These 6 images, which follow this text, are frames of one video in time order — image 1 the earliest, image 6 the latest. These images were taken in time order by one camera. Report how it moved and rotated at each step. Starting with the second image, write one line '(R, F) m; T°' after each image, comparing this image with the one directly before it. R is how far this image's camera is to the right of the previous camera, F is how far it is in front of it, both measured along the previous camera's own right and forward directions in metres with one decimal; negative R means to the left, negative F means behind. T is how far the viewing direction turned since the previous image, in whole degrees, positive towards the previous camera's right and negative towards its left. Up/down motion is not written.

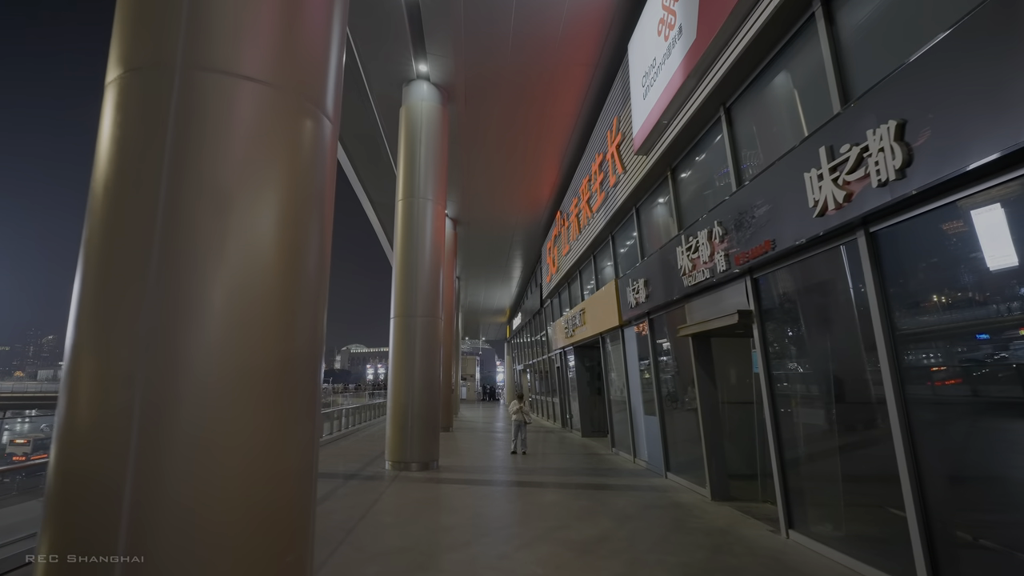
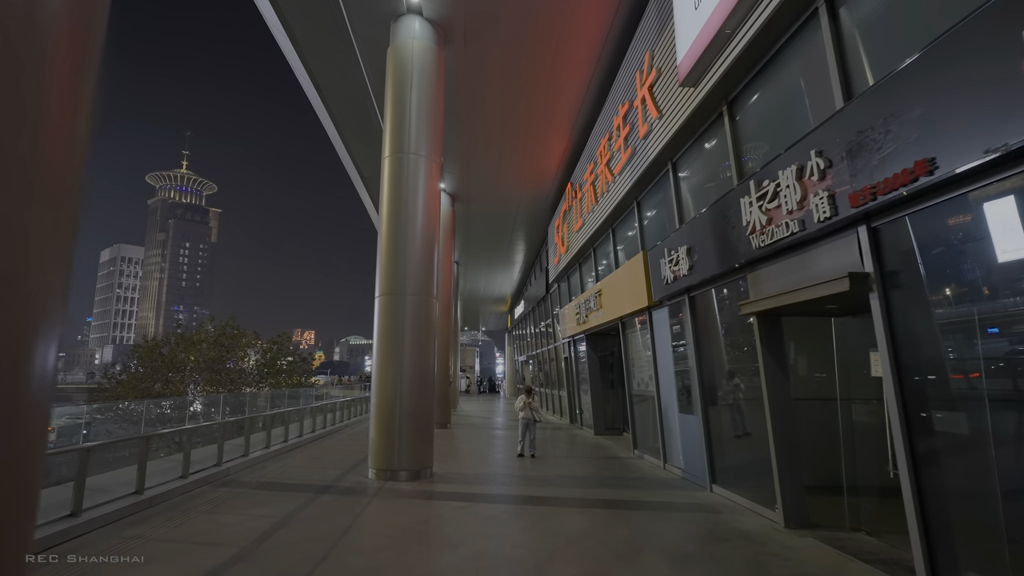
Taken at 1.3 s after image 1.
(-0.1, +1.3) m; 0°
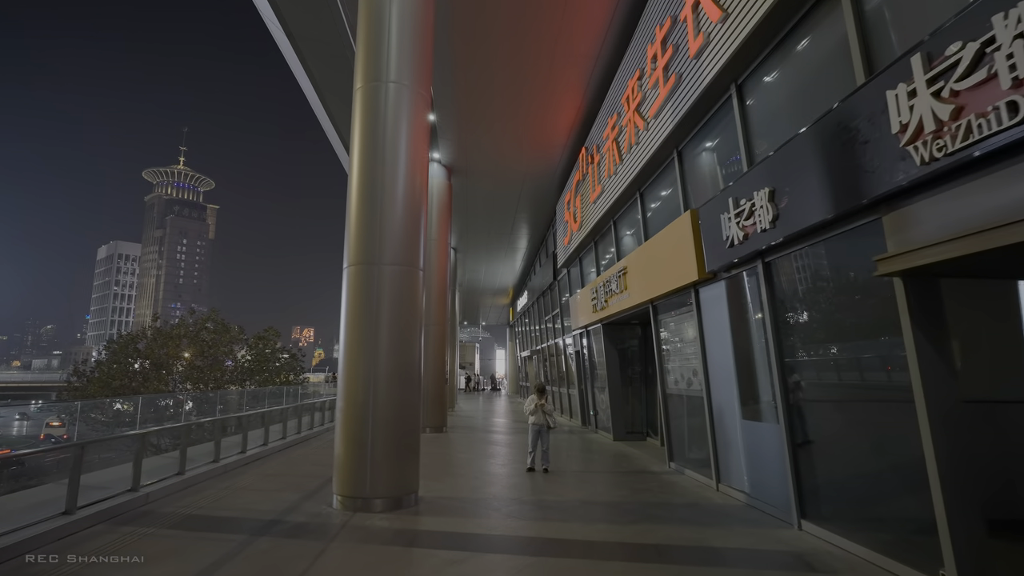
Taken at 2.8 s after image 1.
(-0.1, +1.6) m; 0°
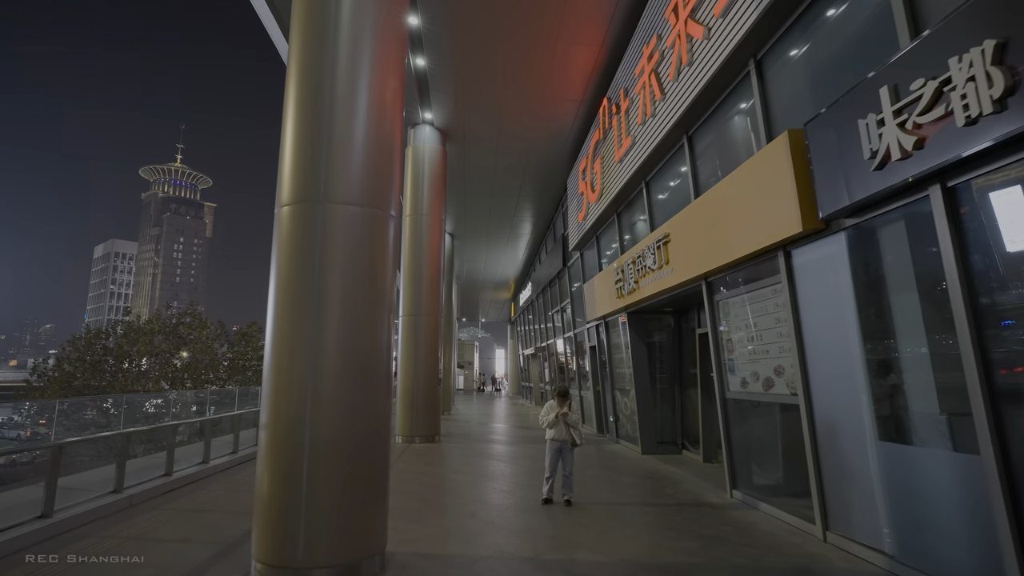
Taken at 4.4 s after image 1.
(-0.1, +1.7) m; 0°
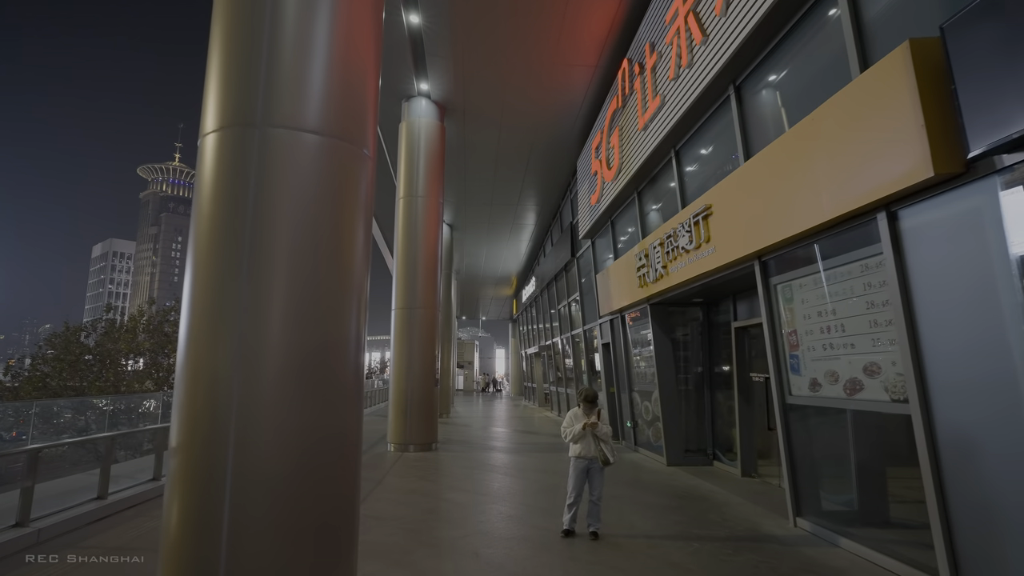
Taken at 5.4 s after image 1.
(-0.1, +1.0) m; 0°
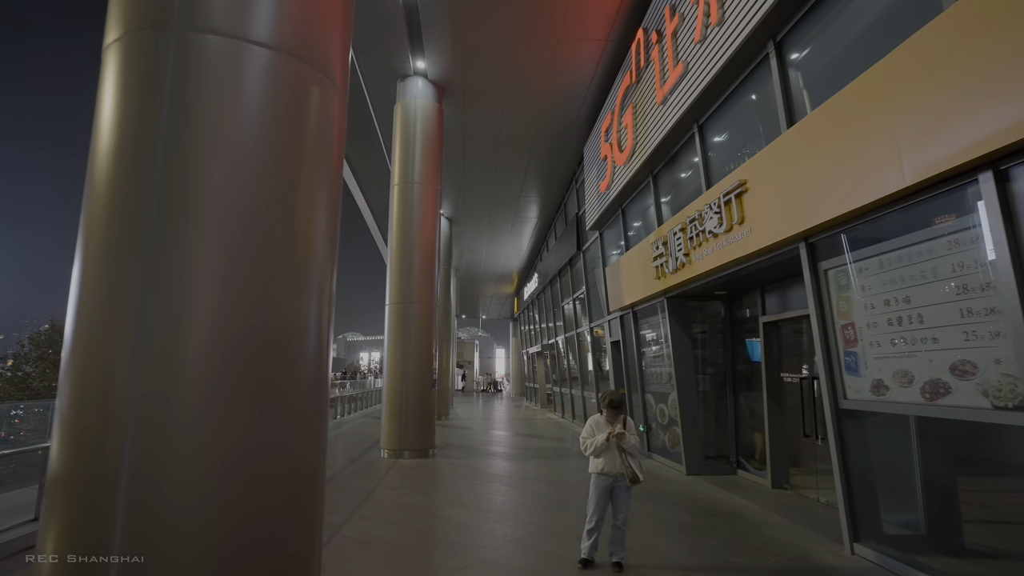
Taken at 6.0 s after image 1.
(0.0, +0.6) m; 0°
